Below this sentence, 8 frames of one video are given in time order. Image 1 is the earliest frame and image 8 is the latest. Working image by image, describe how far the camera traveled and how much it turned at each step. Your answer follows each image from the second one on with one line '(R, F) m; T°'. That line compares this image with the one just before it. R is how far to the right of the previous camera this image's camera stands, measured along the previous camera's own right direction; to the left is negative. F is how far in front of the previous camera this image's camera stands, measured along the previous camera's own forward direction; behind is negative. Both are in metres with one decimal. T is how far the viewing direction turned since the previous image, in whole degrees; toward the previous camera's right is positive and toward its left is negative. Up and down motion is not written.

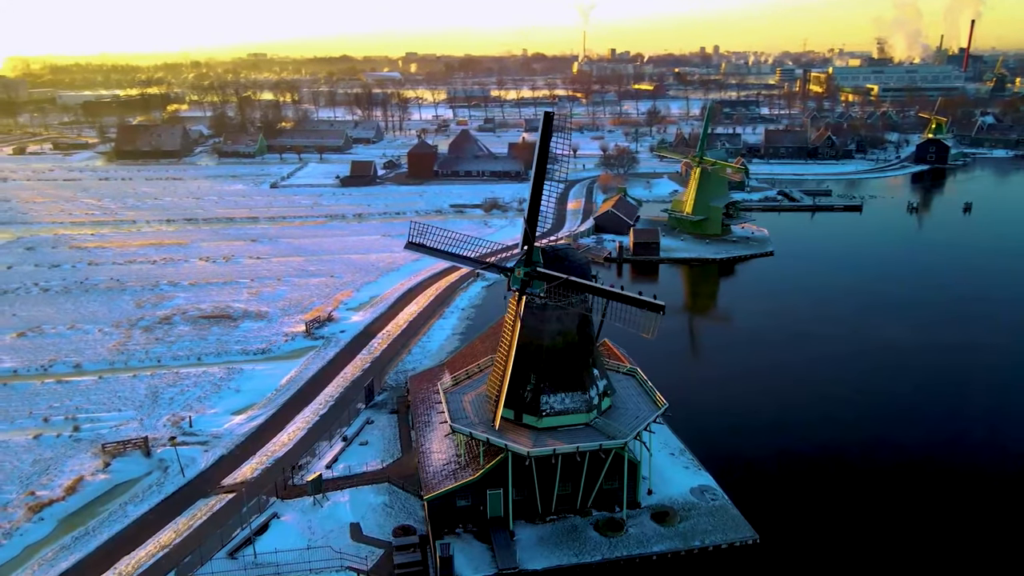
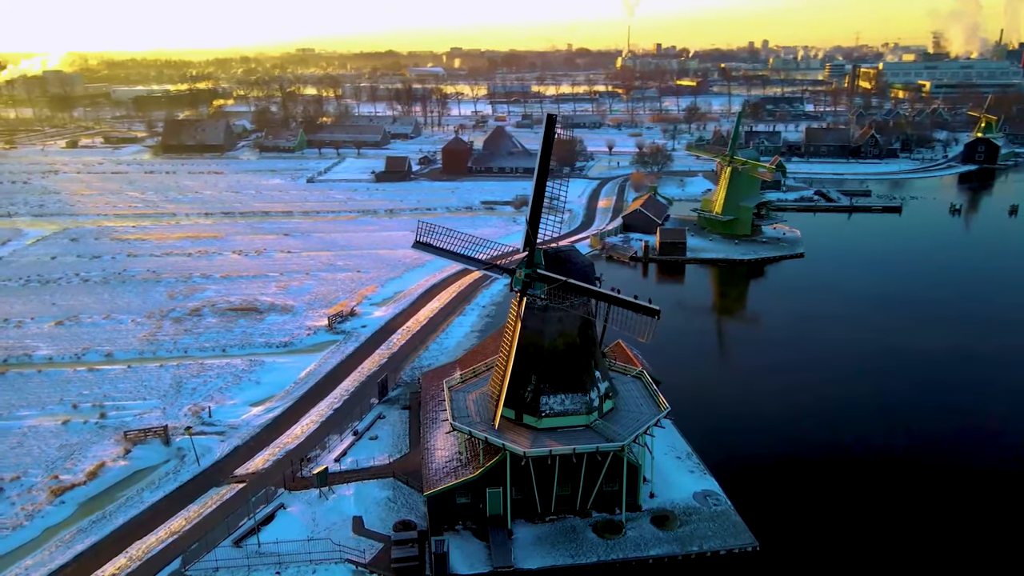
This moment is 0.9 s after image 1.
(+0.4, 0.0) m; -3°
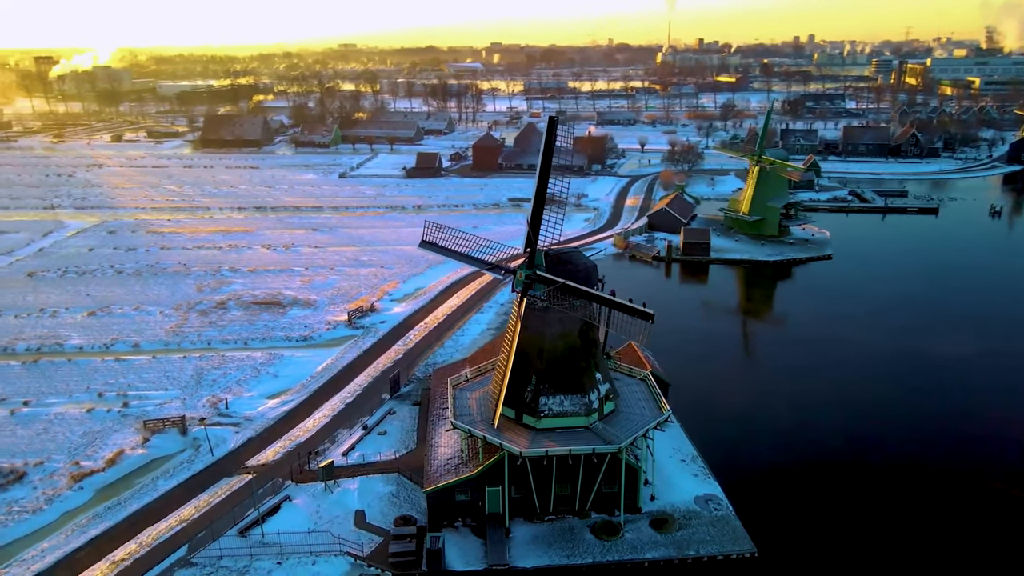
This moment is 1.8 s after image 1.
(+0.3, 0.0) m; -3°
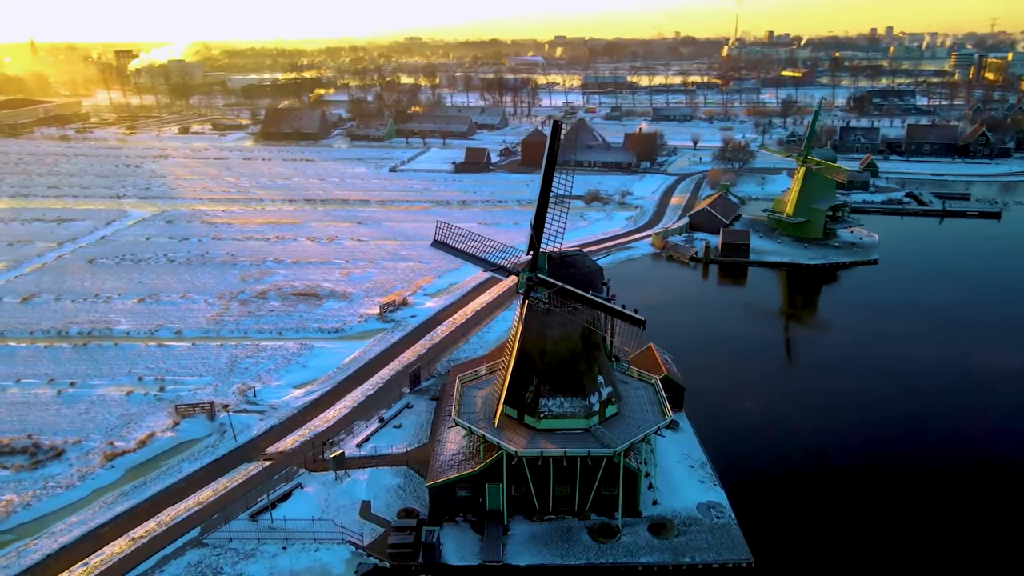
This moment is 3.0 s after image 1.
(+0.5, 0.0) m; -4°
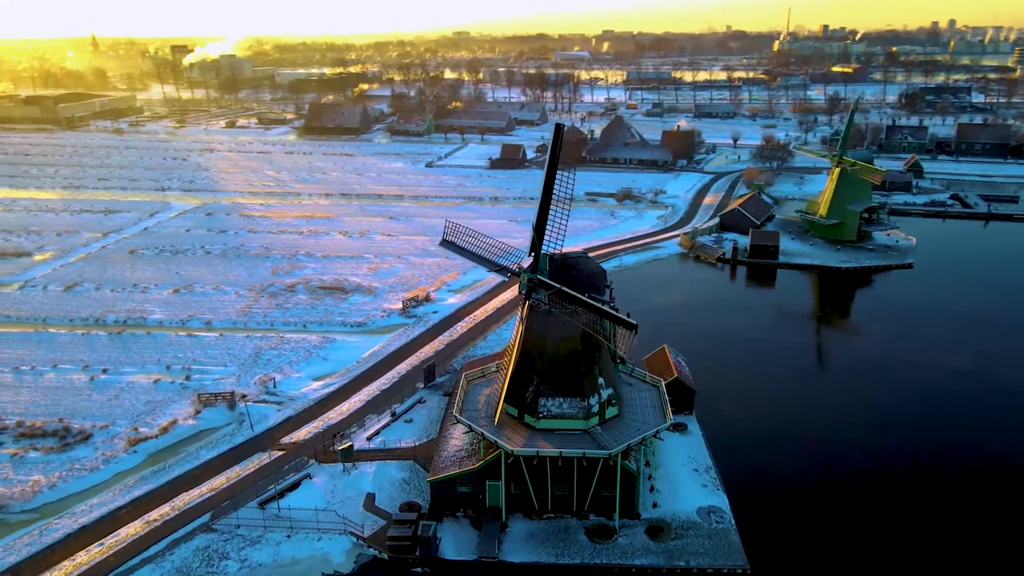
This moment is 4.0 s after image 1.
(+0.4, -0.1) m; -3°
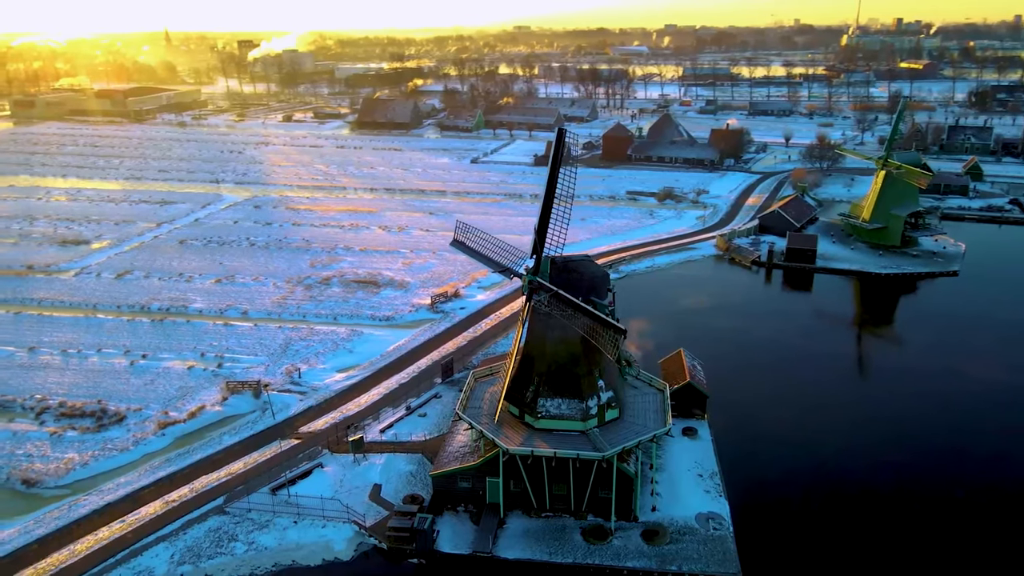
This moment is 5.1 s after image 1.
(+0.5, -0.1) m; -4°
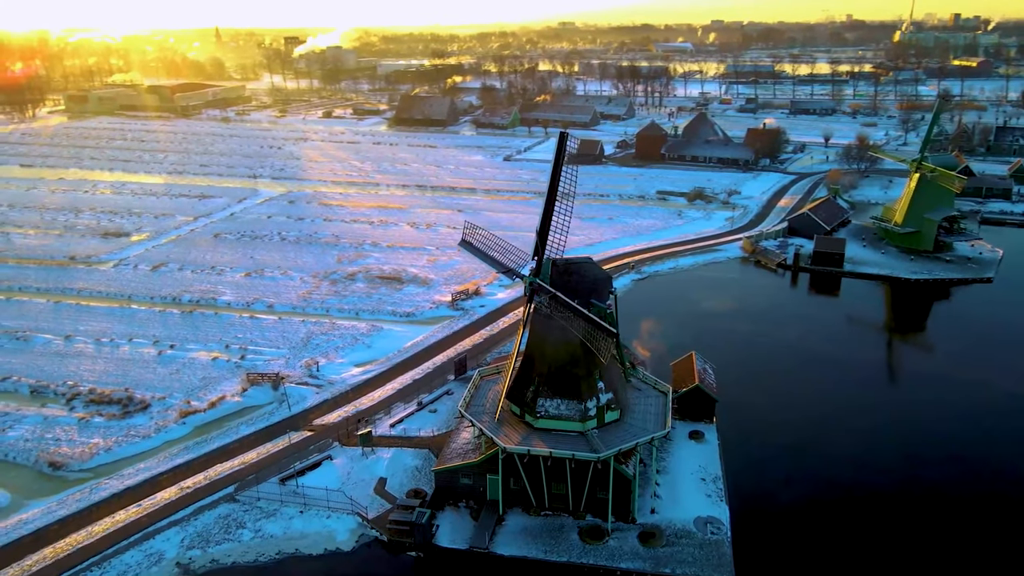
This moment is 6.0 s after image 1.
(+0.4, -0.1) m; -3°
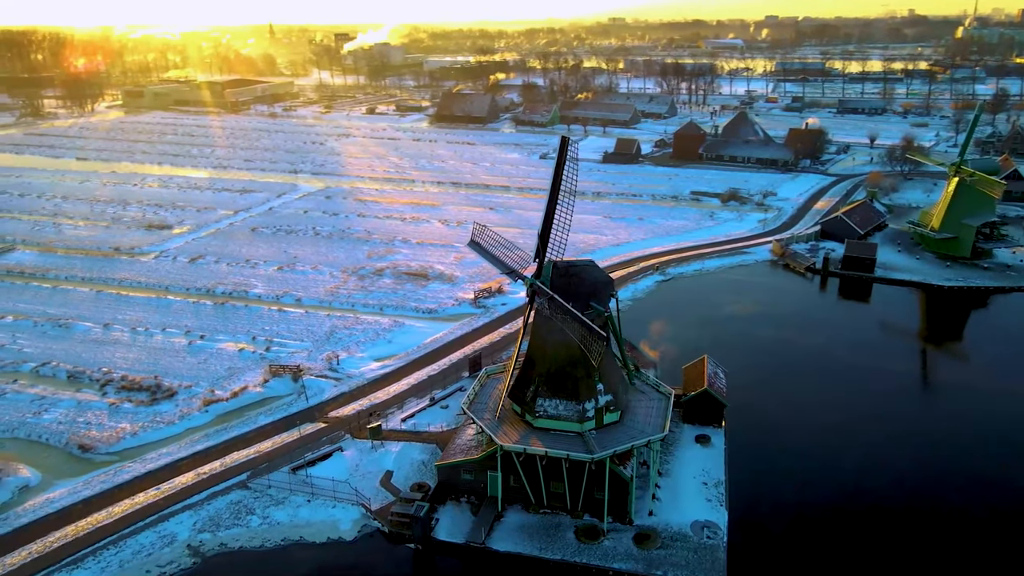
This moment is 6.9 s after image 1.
(+0.4, -0.1) m; -3°
